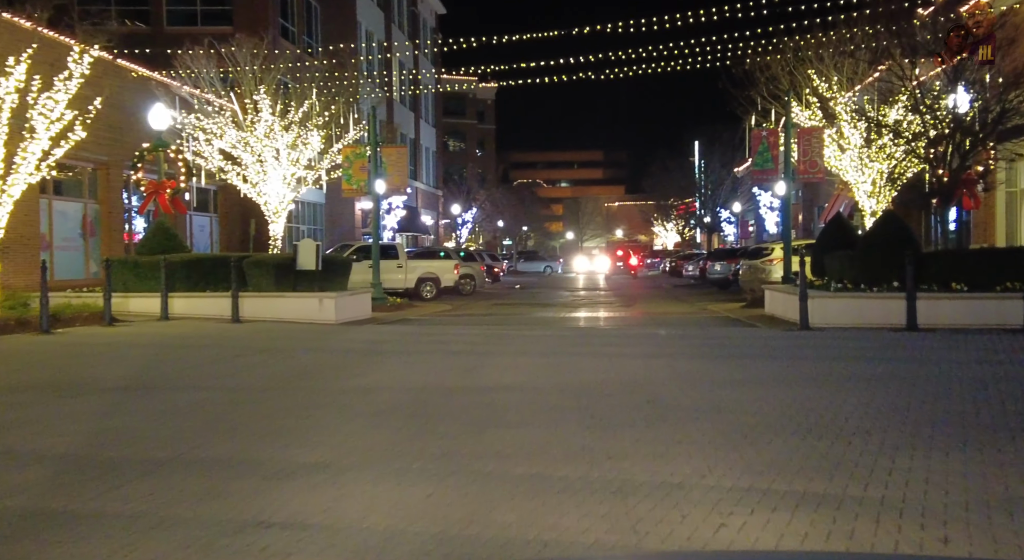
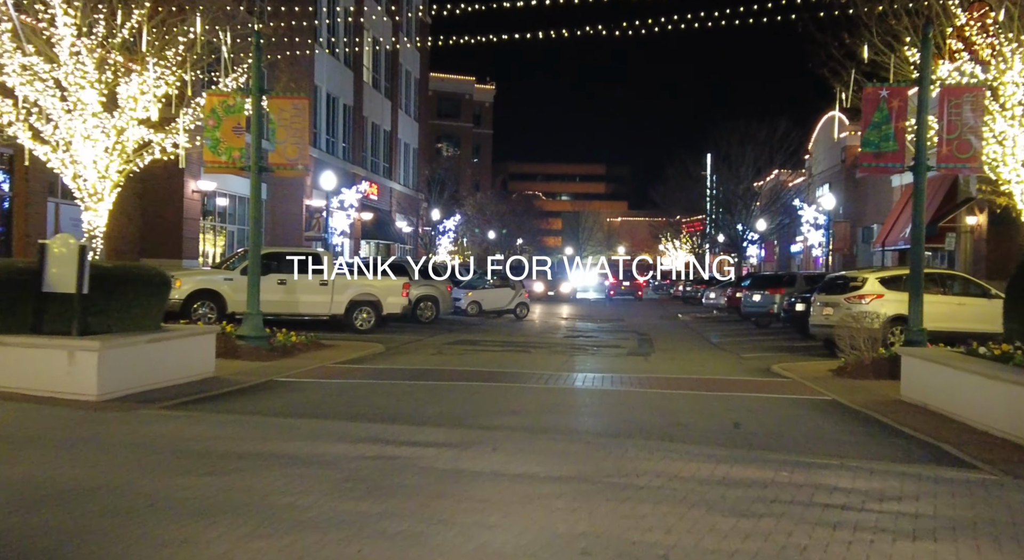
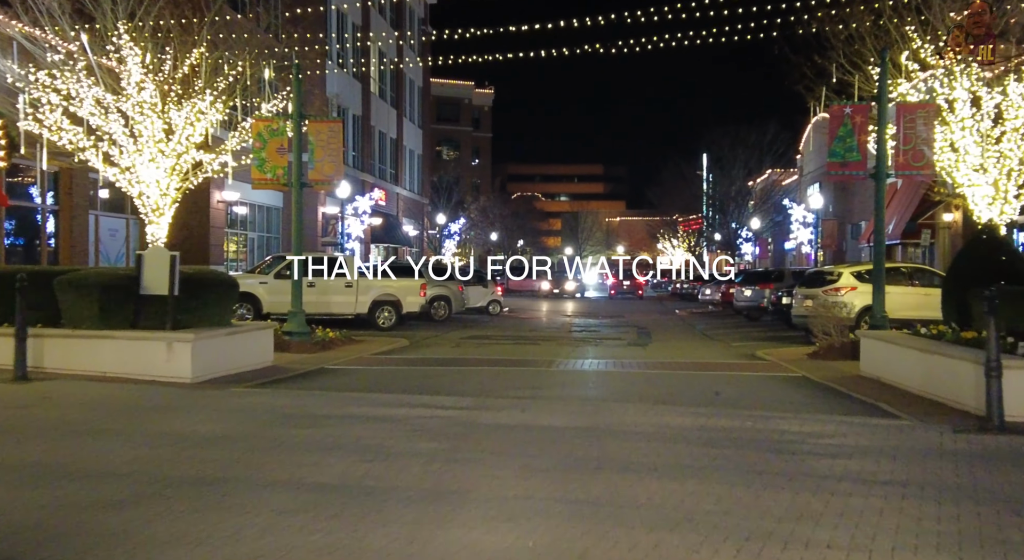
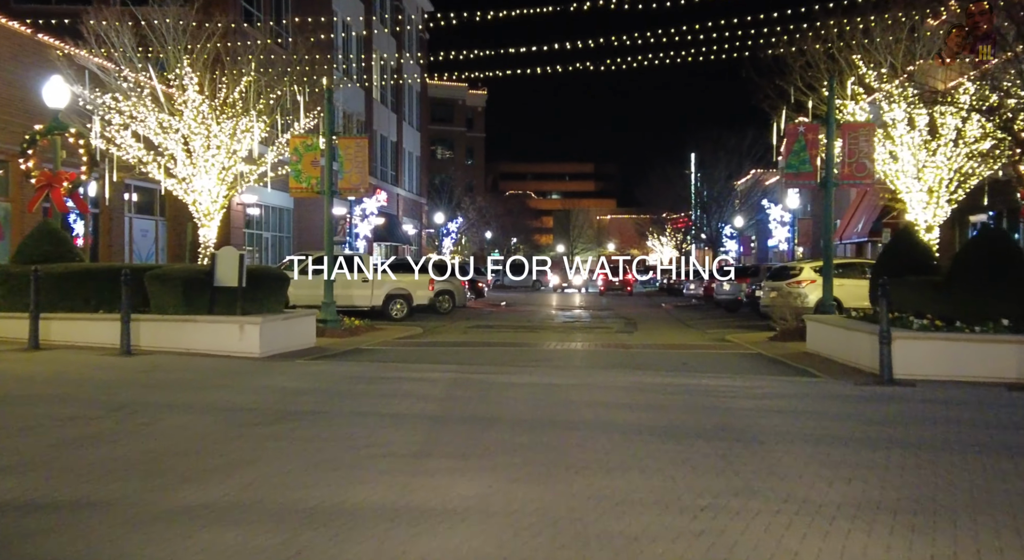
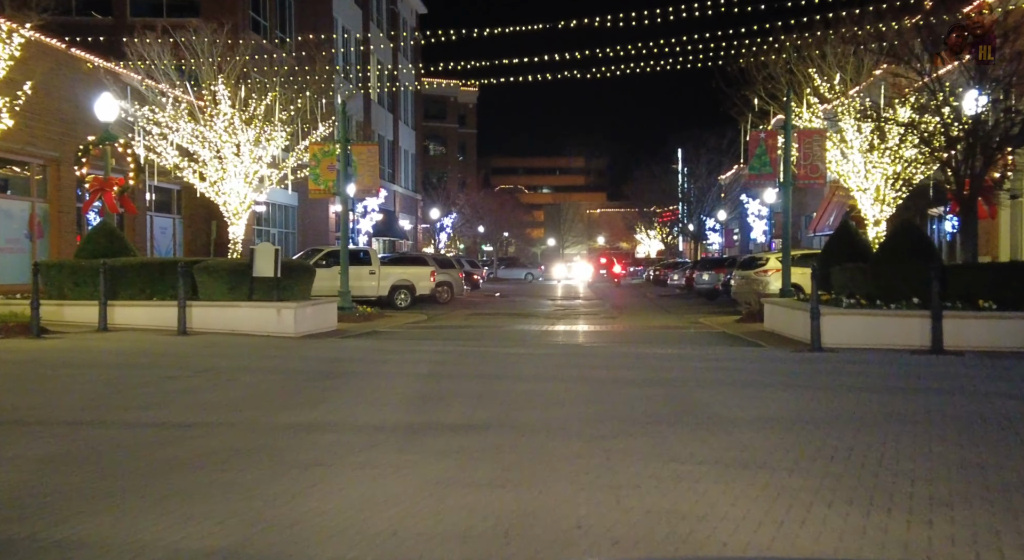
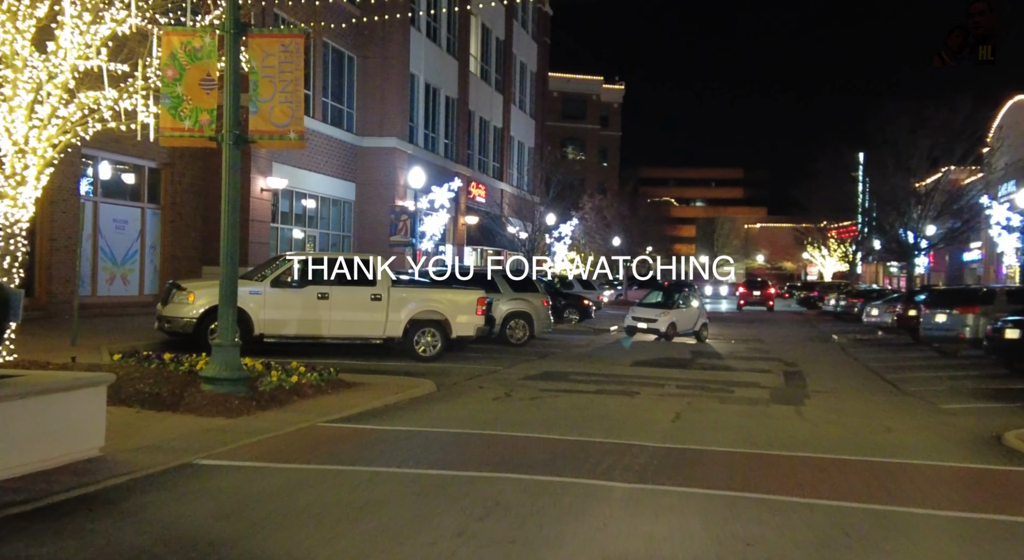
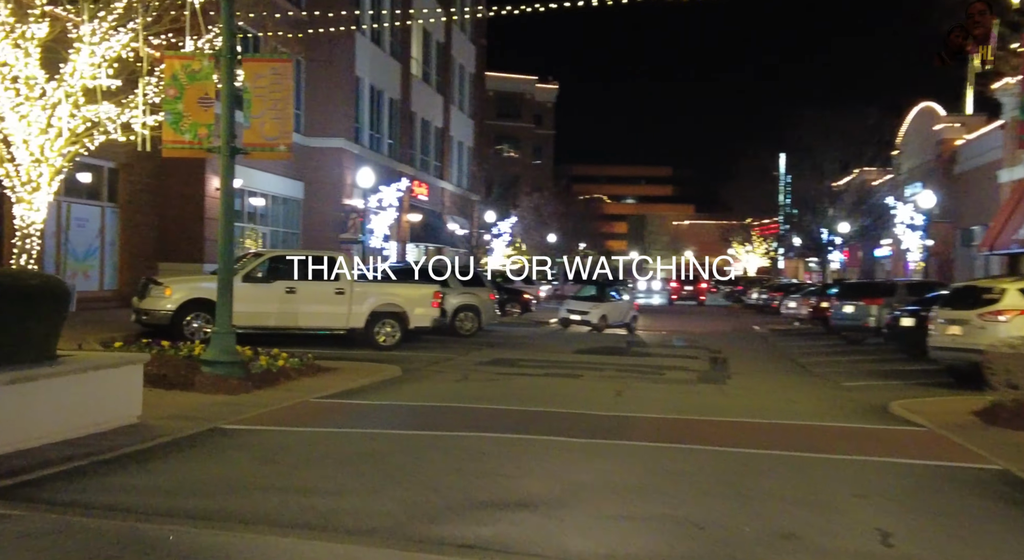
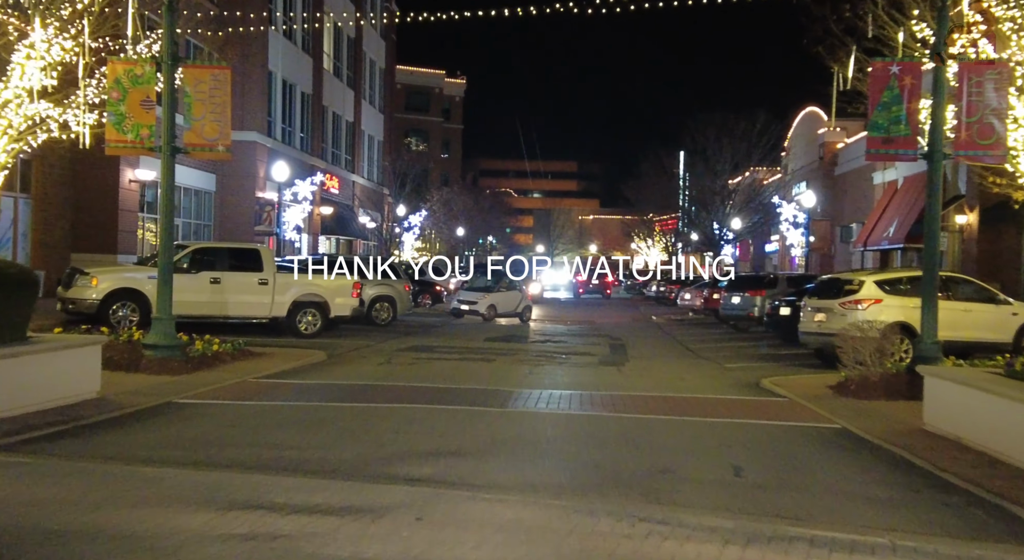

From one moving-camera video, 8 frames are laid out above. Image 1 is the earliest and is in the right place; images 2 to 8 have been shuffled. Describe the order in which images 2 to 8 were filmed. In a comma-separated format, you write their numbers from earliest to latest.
5, 4, 3, 2, 8, 7, 6
